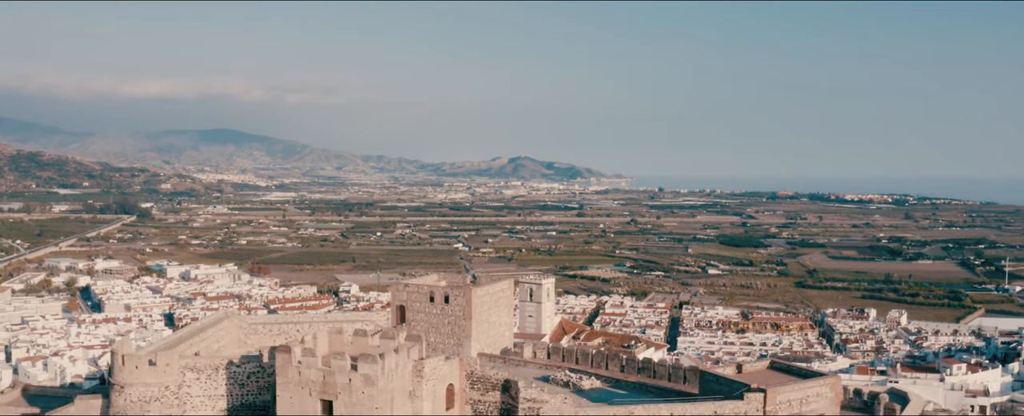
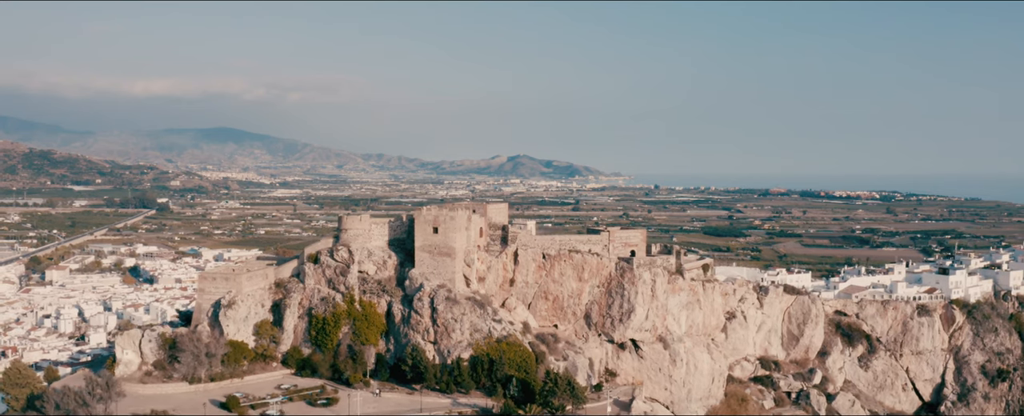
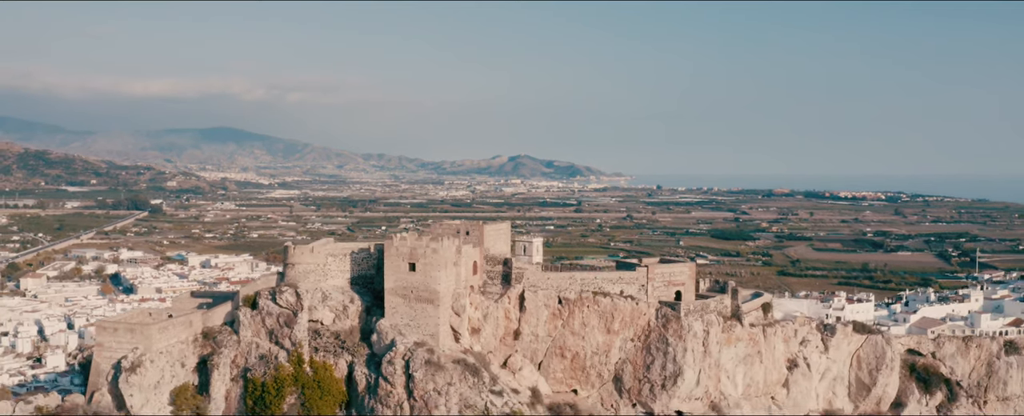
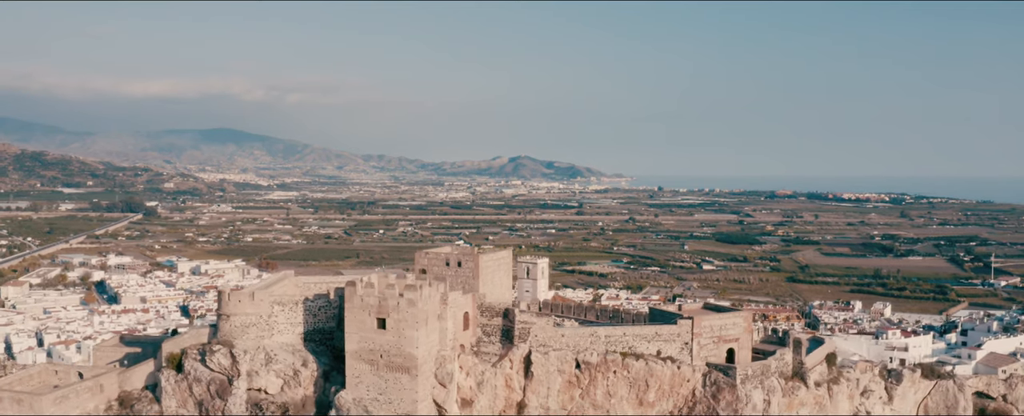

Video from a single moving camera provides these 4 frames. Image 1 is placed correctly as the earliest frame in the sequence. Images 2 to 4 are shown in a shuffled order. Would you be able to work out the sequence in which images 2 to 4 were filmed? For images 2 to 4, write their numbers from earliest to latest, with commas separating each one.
4, 3, 2
